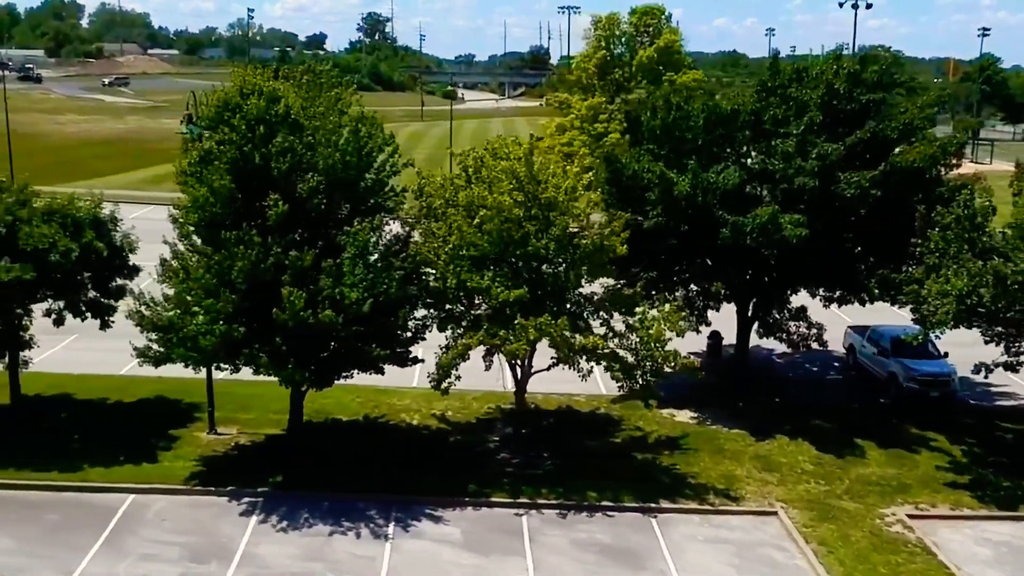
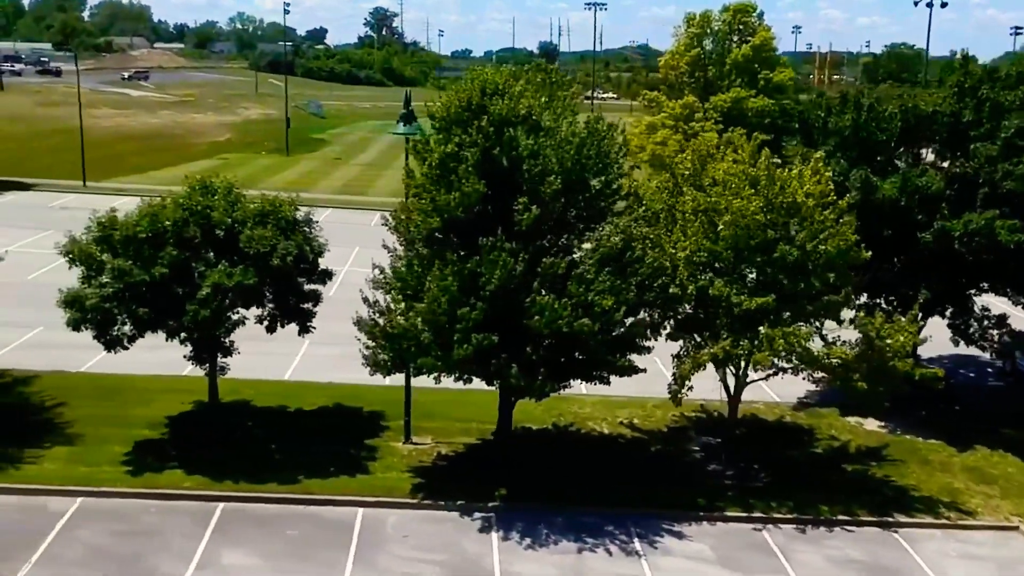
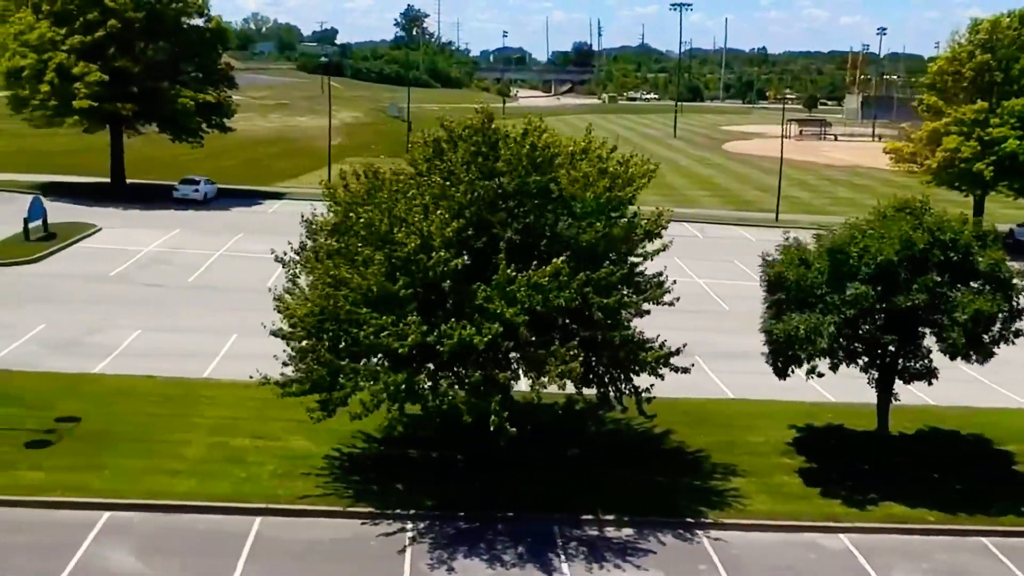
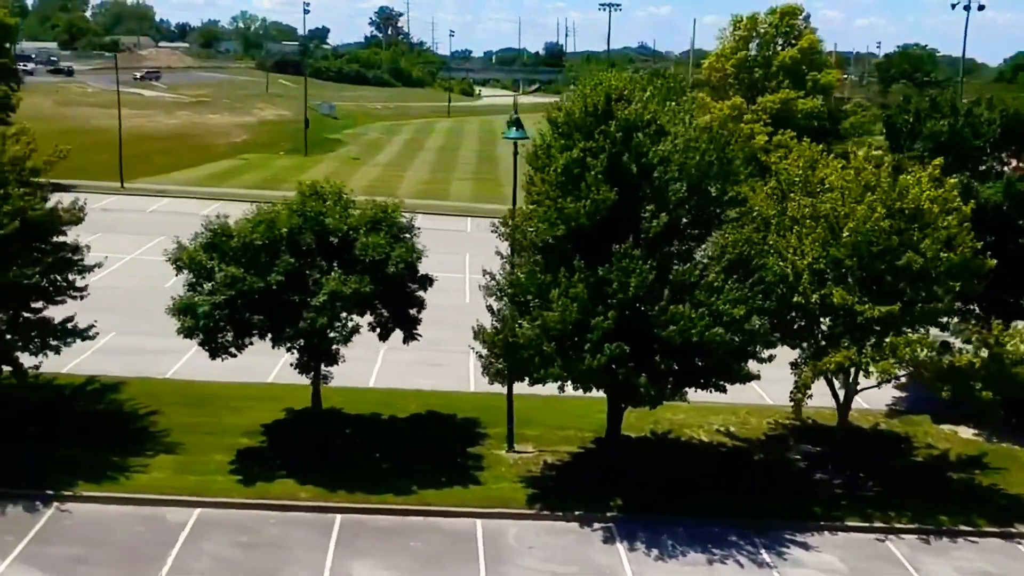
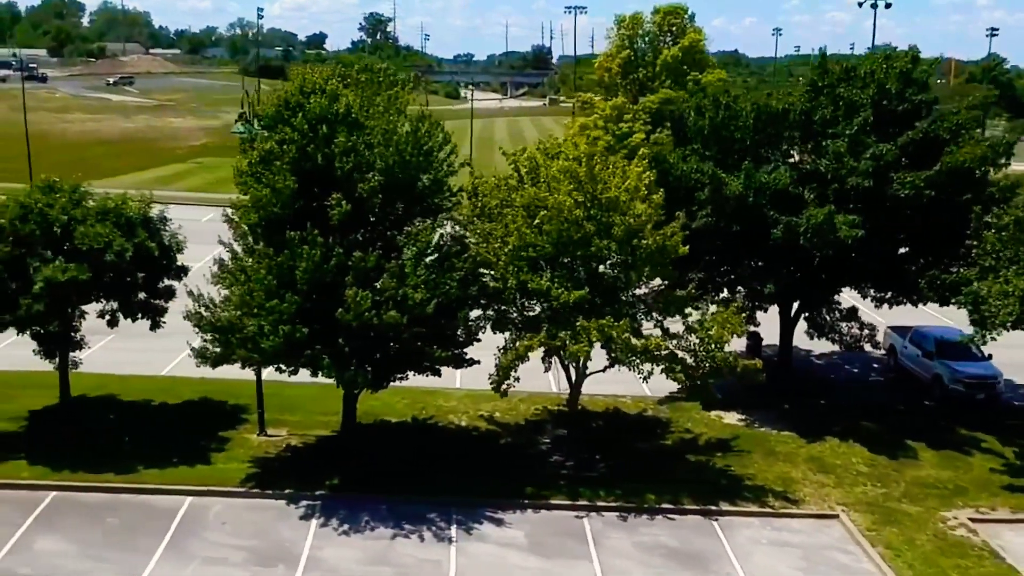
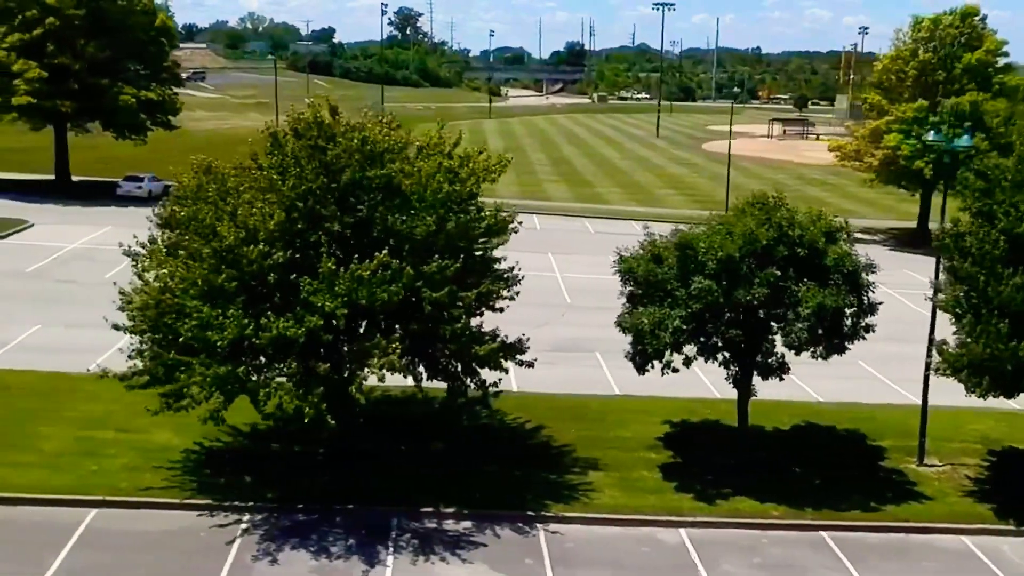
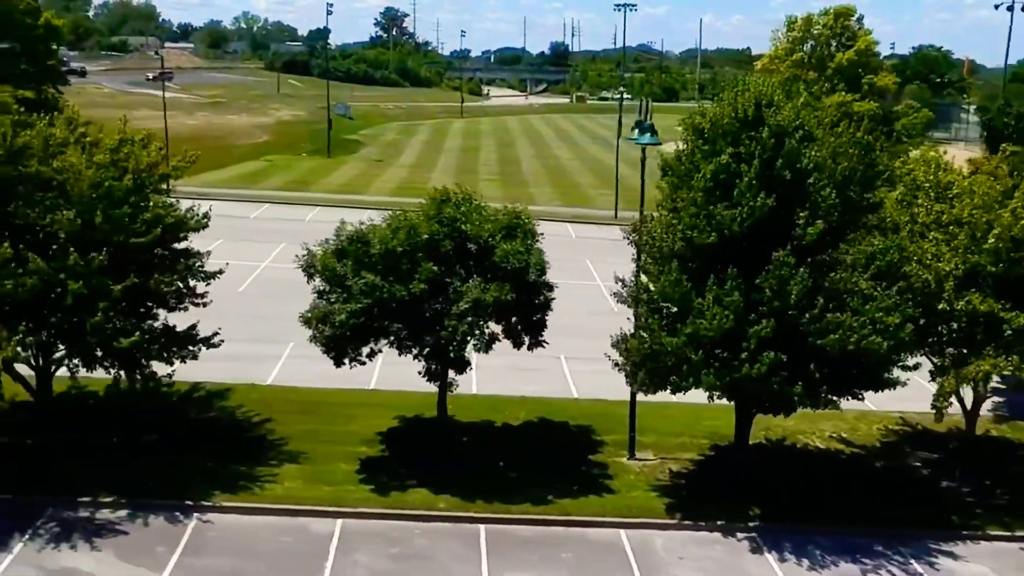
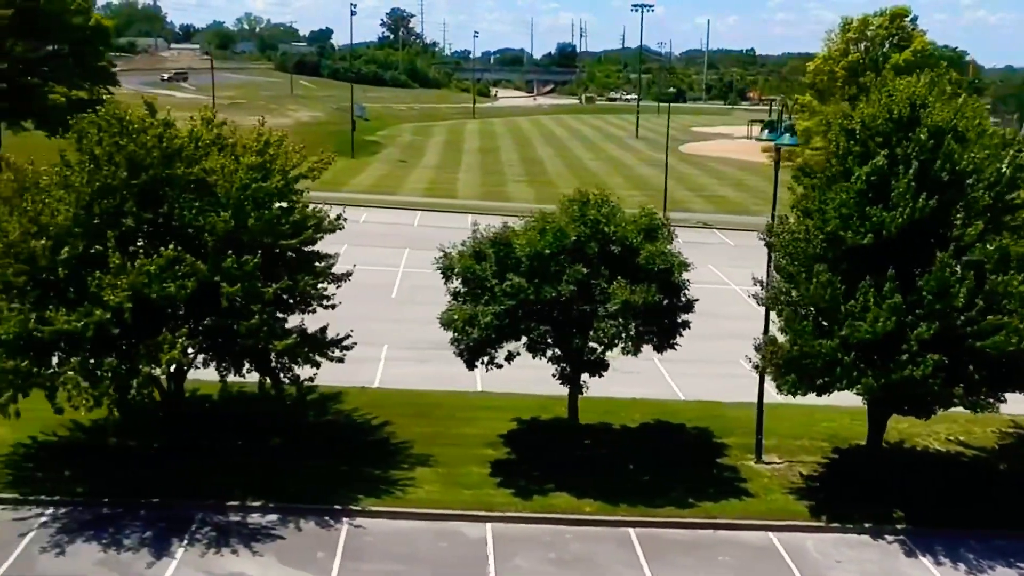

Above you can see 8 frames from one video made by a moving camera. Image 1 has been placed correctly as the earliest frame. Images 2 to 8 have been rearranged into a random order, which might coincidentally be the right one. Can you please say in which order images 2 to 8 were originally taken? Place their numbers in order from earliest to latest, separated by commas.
5, 2, 4, 7, 8, 6, 3
